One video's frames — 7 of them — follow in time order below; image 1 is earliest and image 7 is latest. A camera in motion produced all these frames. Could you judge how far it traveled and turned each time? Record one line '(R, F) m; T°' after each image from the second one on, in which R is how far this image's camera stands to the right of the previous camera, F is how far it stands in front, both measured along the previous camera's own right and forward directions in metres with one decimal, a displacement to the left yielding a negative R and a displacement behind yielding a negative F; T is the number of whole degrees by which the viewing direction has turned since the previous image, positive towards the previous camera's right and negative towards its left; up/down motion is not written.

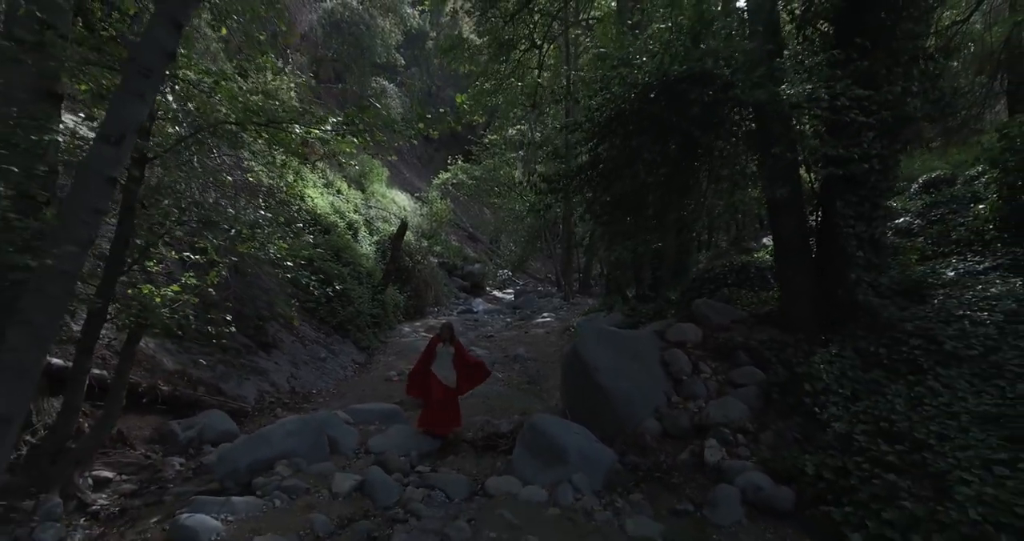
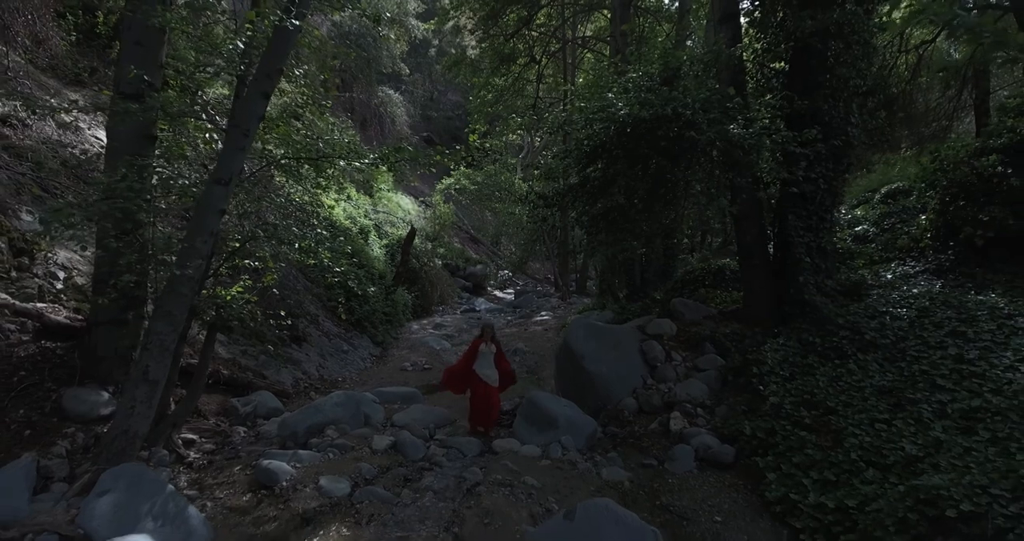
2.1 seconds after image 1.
(0.0, -1.2) m; 0°
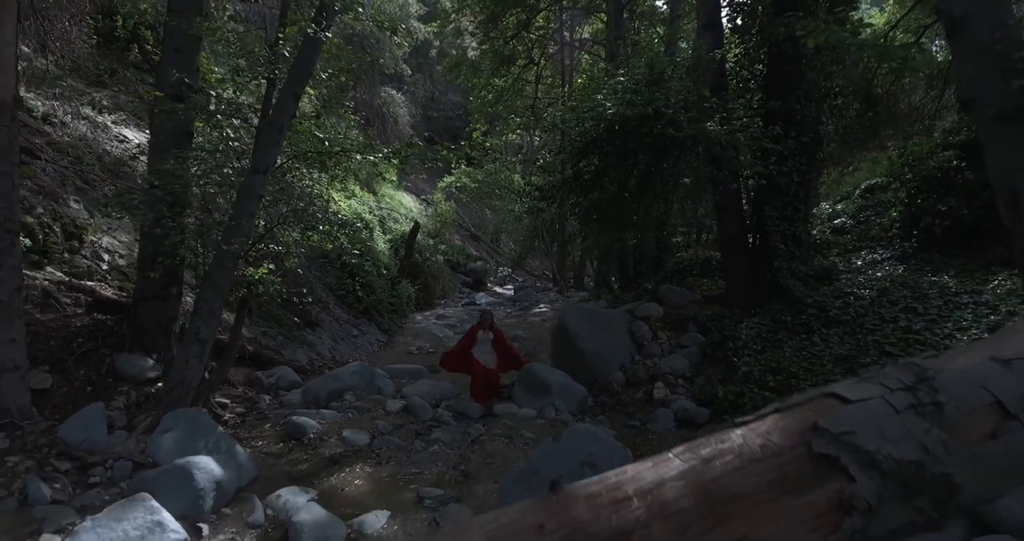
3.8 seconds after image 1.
(0.0, -0.7) m; 0°
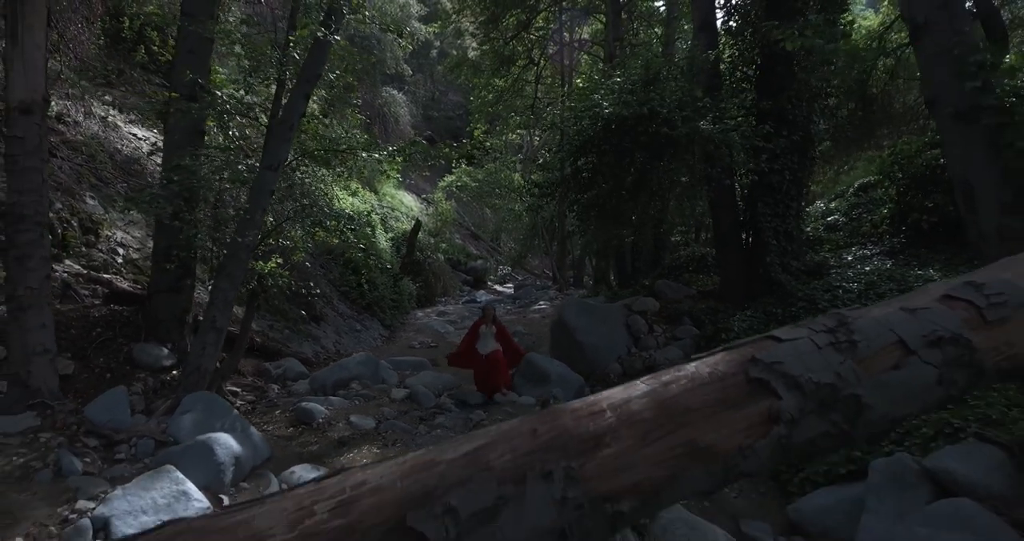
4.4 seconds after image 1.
(0.0, -0.2) m; 0°
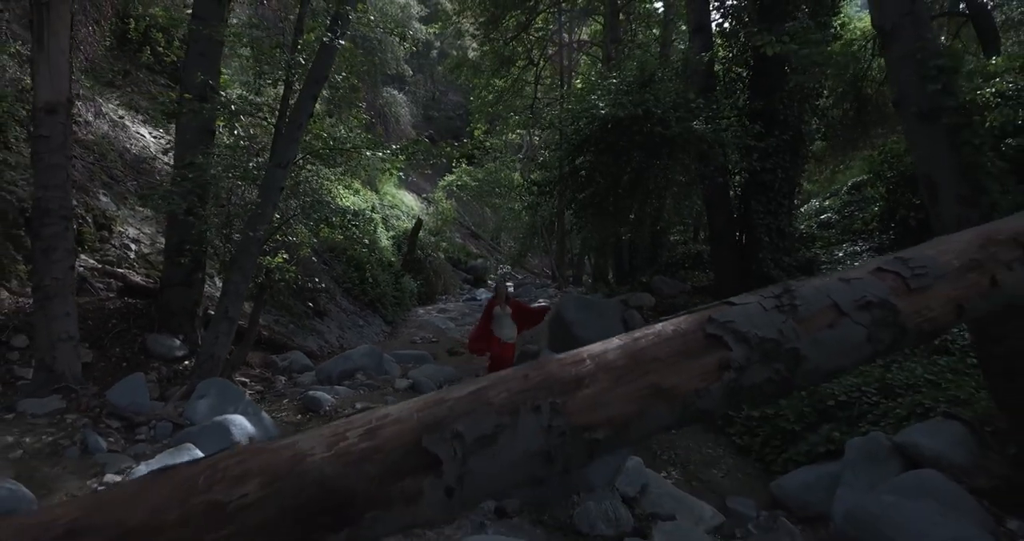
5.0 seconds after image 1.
(0.0, -0.2) m; 0°
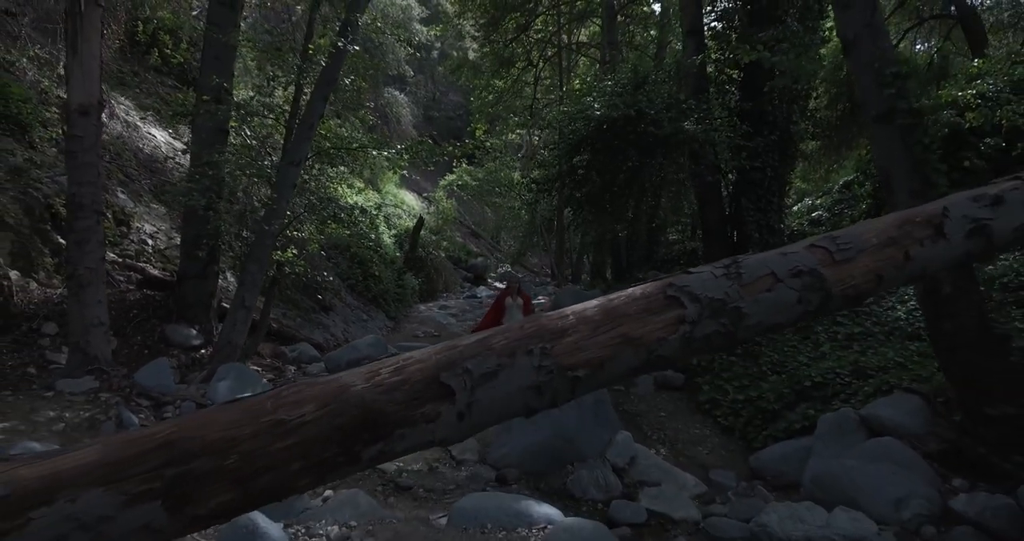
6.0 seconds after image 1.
(0.0, -0.3) m; 0°
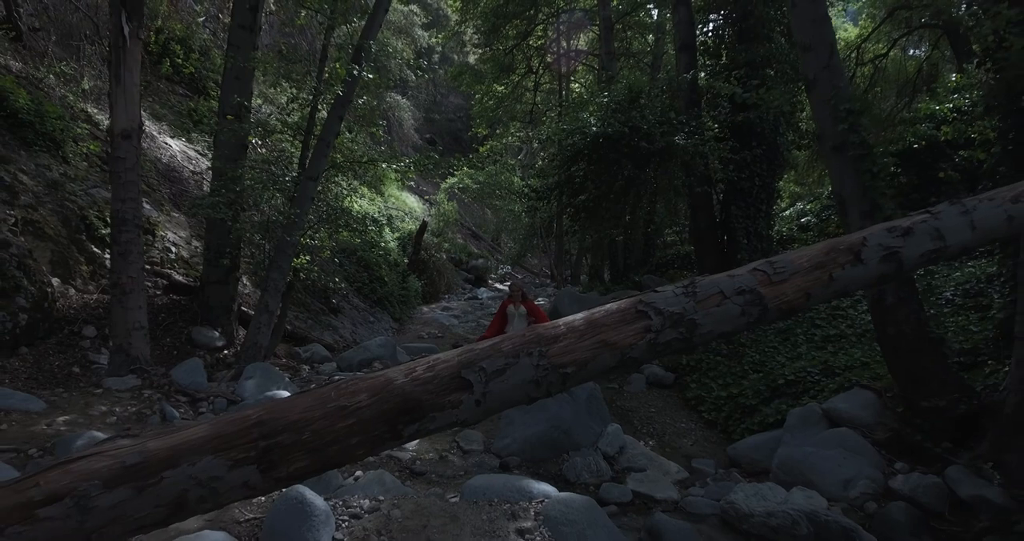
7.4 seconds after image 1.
(0.0, -0.5) m; 0°
